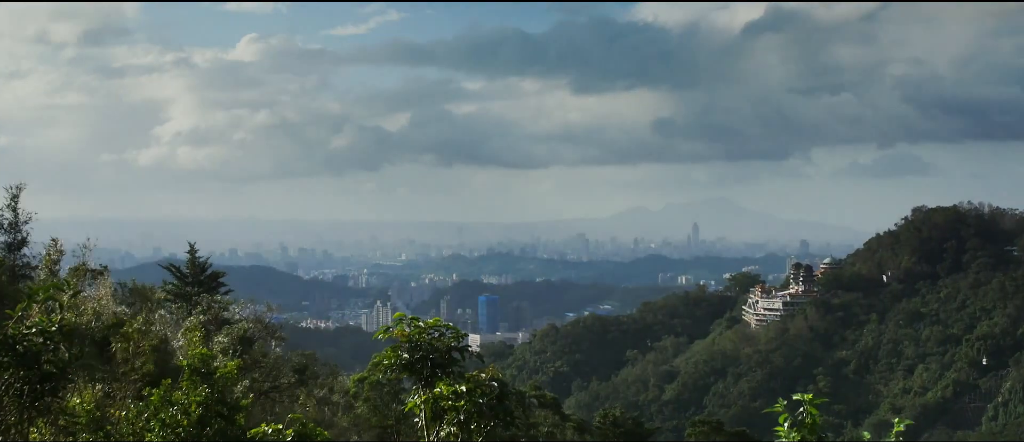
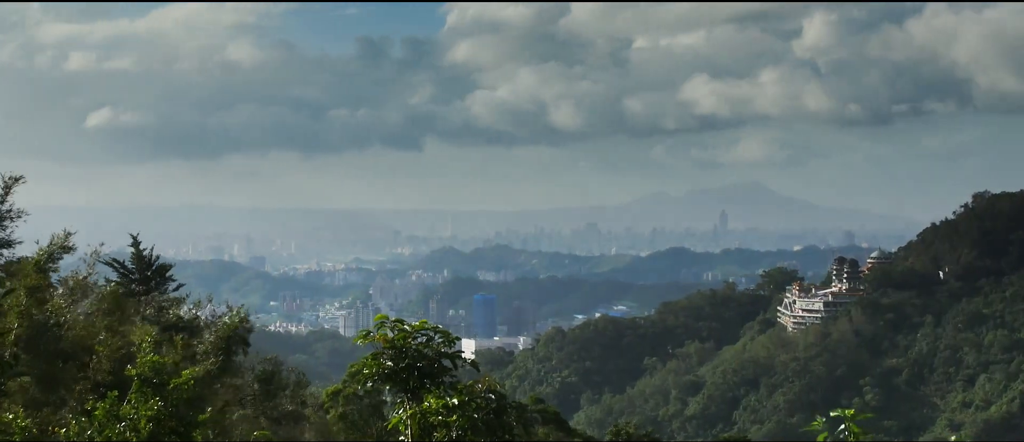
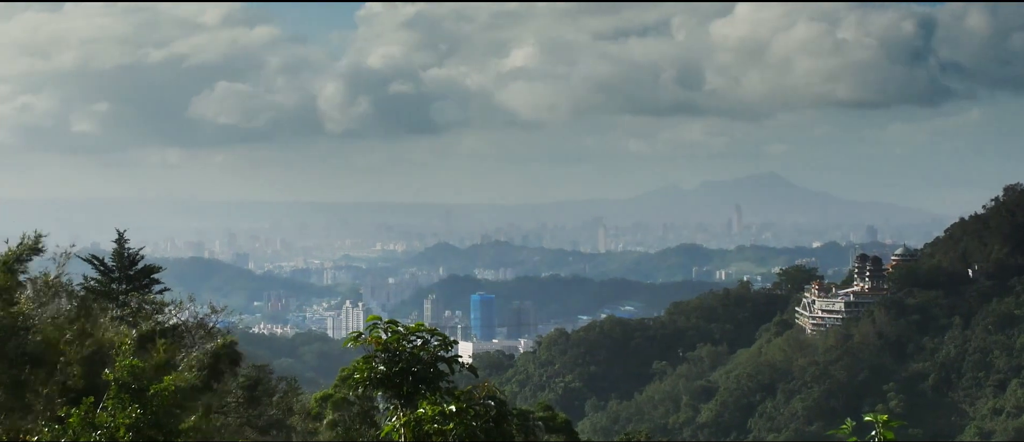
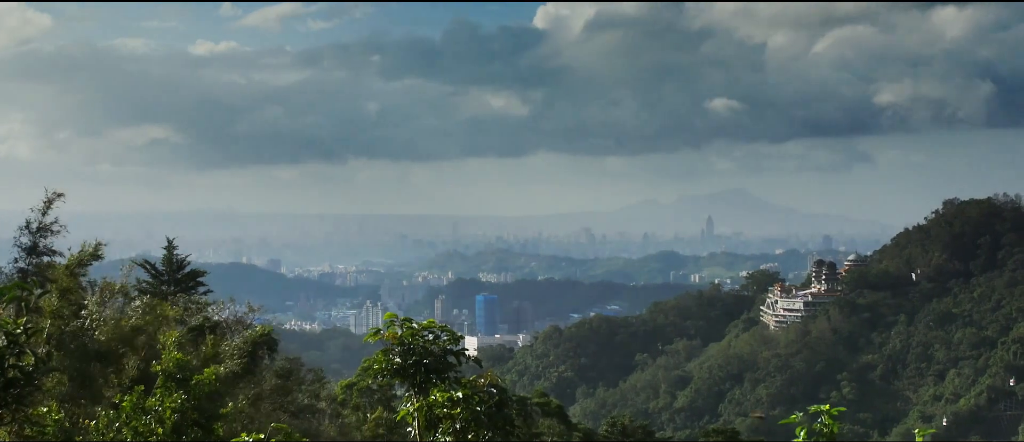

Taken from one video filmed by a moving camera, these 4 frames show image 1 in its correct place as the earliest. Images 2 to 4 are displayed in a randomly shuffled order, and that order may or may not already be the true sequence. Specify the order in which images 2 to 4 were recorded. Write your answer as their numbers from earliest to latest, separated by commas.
4, 2, 3
